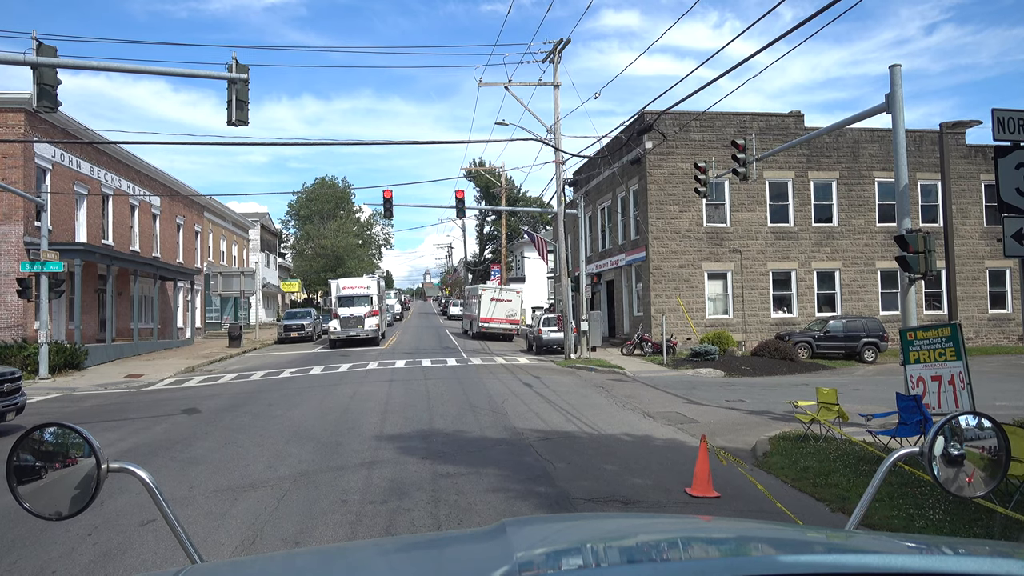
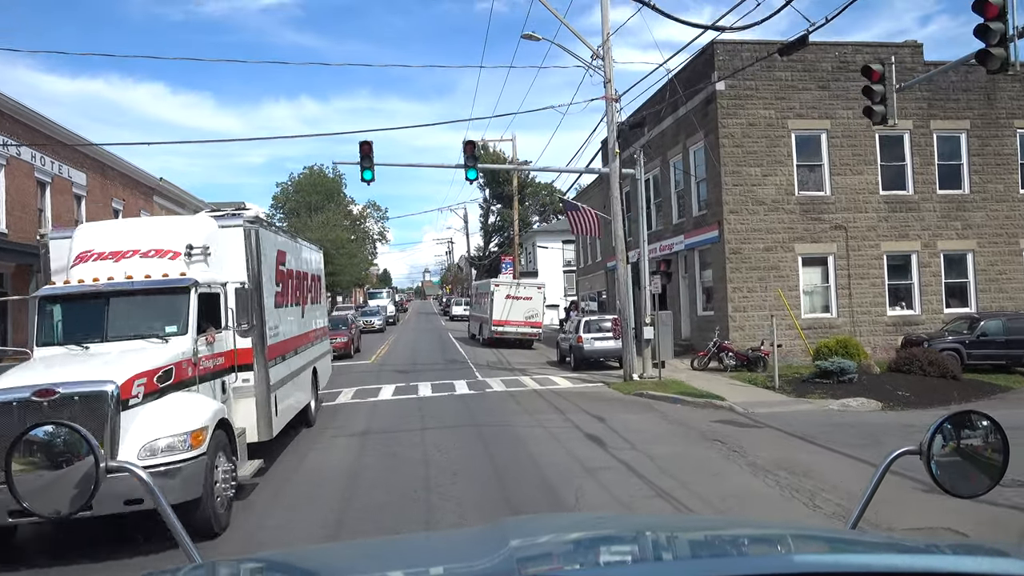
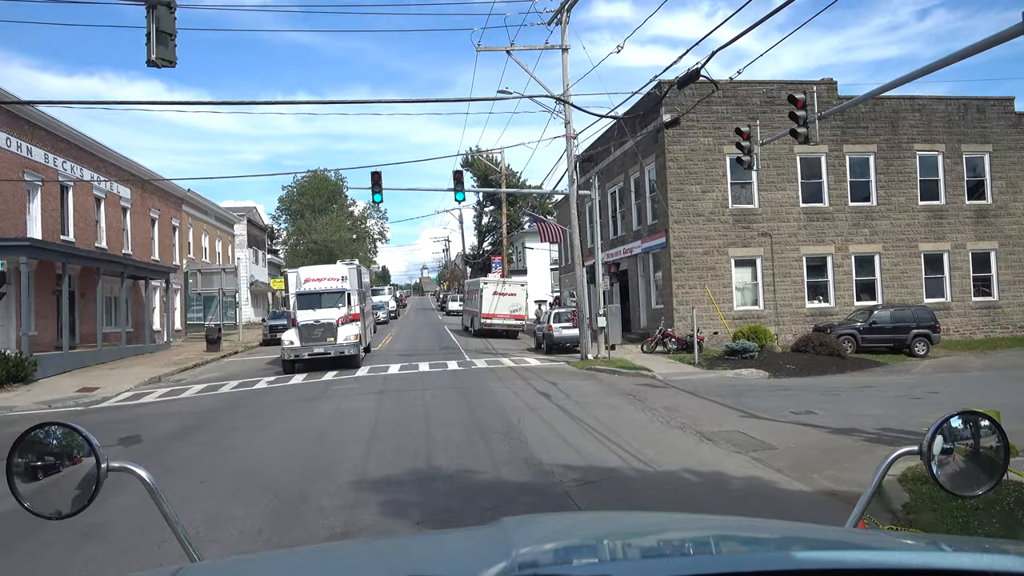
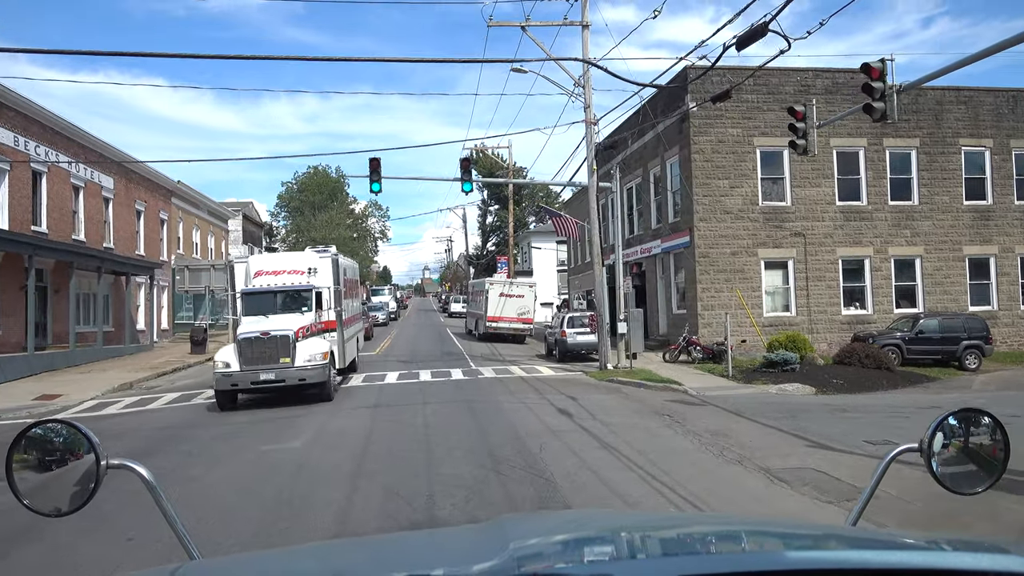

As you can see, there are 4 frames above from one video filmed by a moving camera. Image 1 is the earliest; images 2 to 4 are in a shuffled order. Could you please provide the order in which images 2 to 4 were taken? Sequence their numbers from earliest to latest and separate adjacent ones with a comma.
3, 4, 2
